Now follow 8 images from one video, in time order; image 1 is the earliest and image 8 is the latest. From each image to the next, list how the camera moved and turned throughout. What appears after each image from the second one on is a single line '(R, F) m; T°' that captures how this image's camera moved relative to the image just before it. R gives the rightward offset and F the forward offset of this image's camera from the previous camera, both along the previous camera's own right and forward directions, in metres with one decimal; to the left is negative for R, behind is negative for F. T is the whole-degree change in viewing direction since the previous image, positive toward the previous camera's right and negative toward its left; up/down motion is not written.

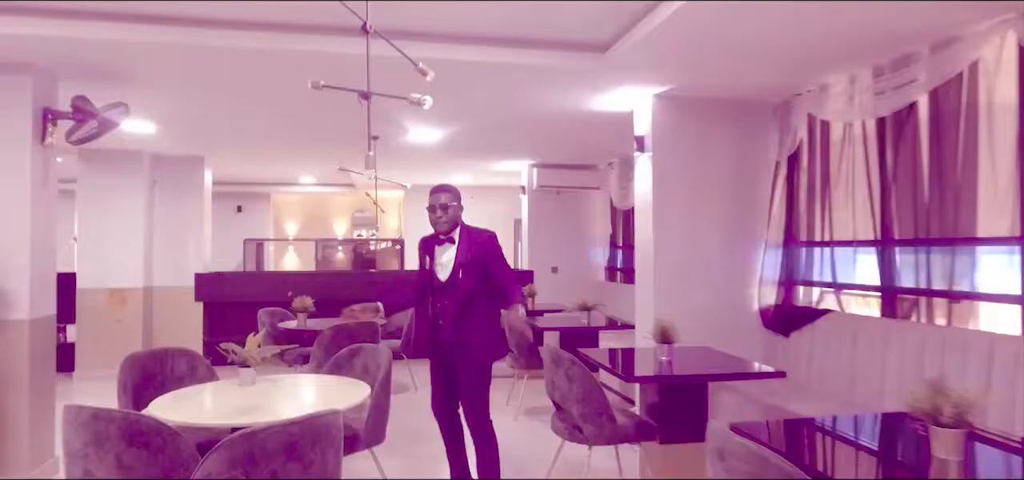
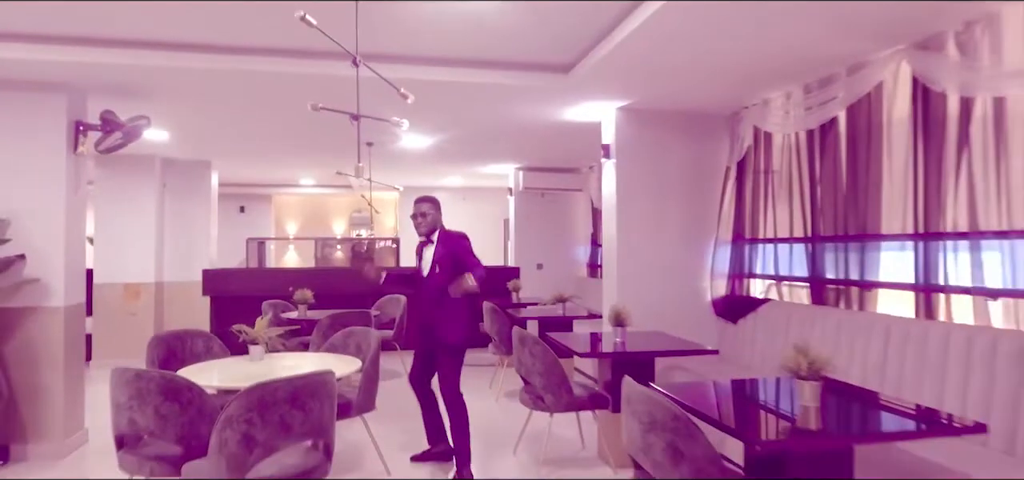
(+0.2, -0.5) m; 0°
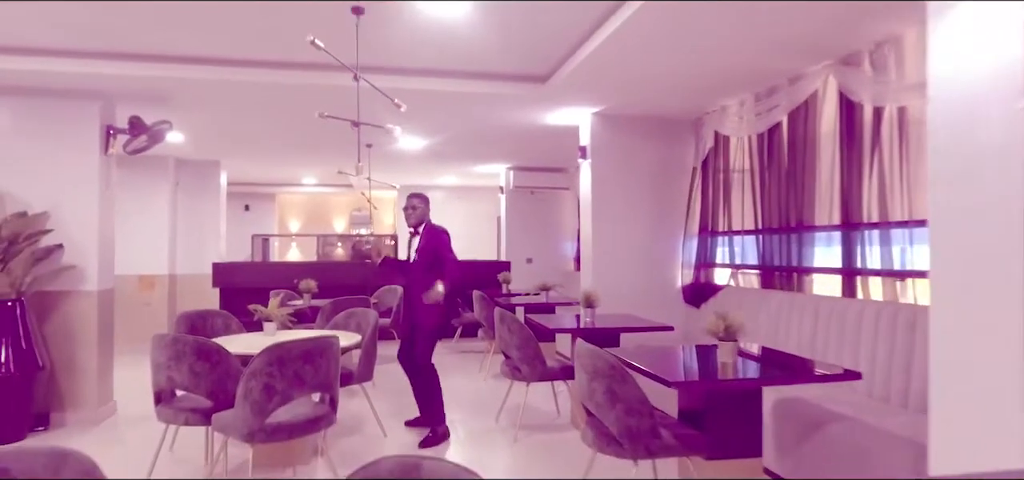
(+0.1, -0.5) m; 0°
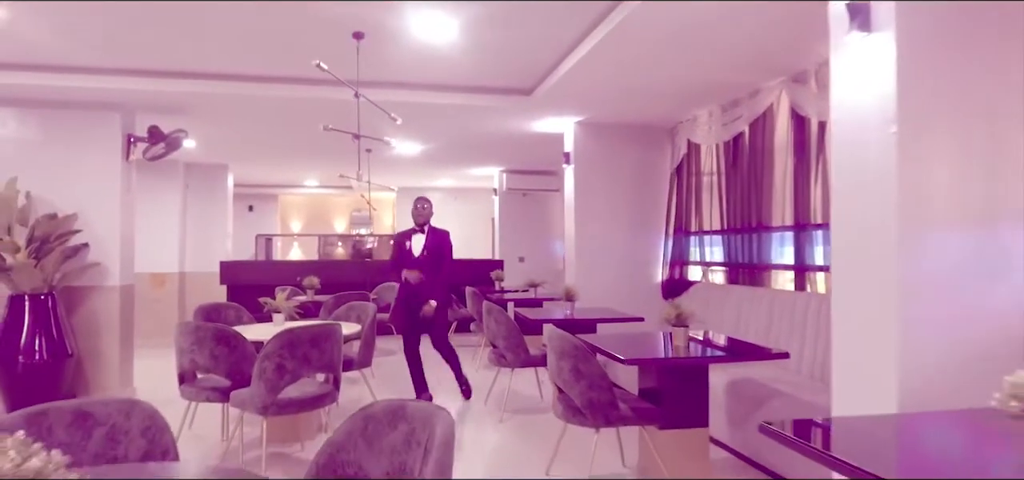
(+0.1, -0.4) m; 0°
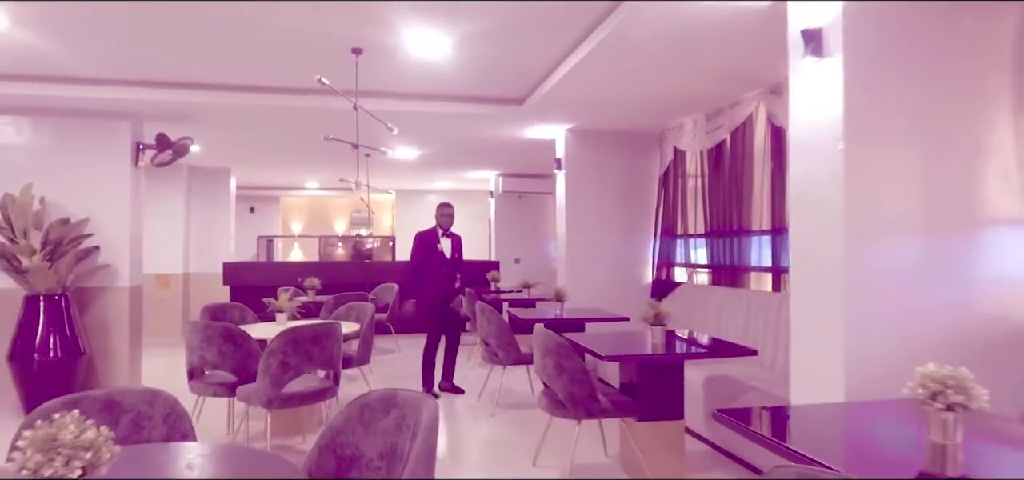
(+0.1, -0.2) m; 0°
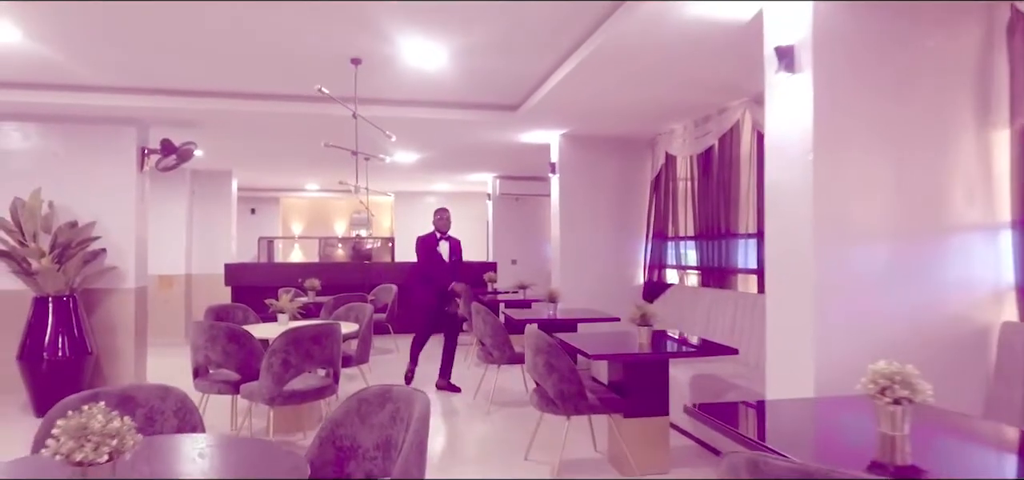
(0.0, -0.1) m; 0°
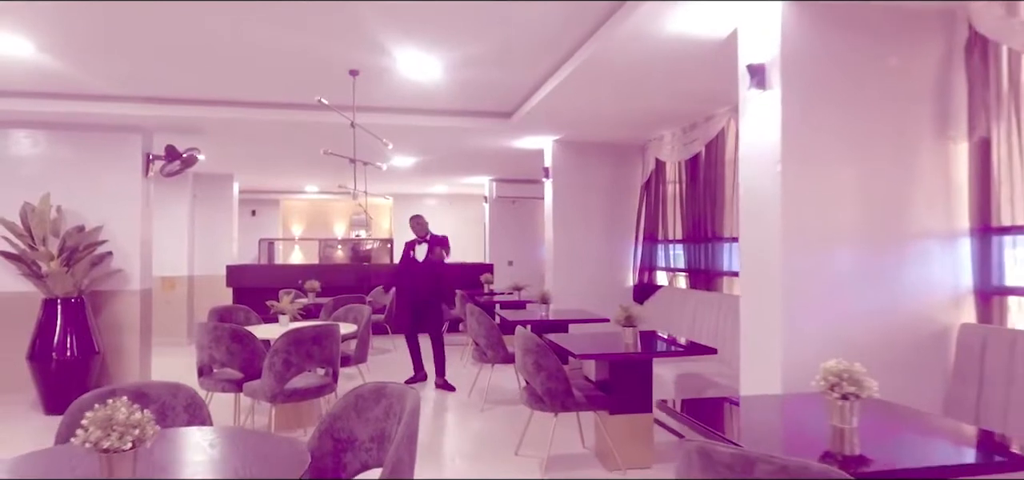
(+0.1, -0.2) m; 0°
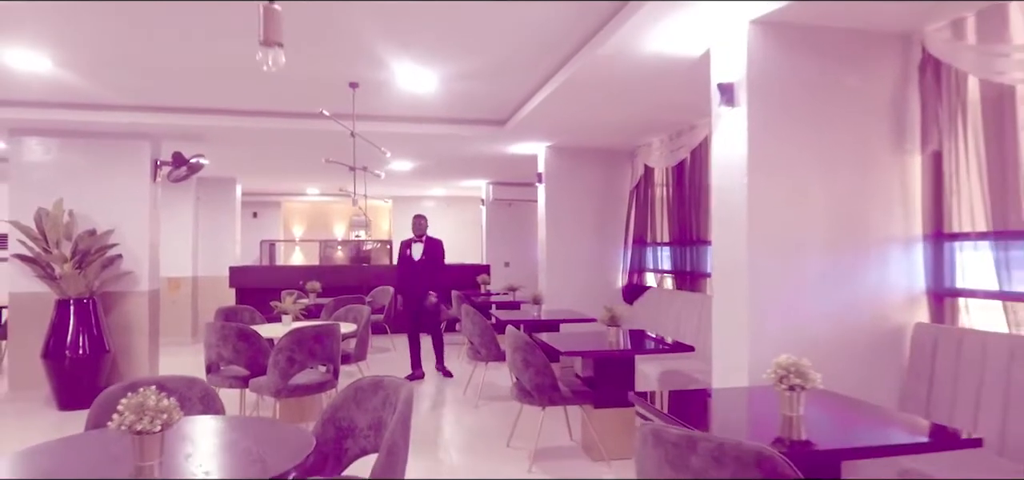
(+0.1, -0.2) m; 0°
